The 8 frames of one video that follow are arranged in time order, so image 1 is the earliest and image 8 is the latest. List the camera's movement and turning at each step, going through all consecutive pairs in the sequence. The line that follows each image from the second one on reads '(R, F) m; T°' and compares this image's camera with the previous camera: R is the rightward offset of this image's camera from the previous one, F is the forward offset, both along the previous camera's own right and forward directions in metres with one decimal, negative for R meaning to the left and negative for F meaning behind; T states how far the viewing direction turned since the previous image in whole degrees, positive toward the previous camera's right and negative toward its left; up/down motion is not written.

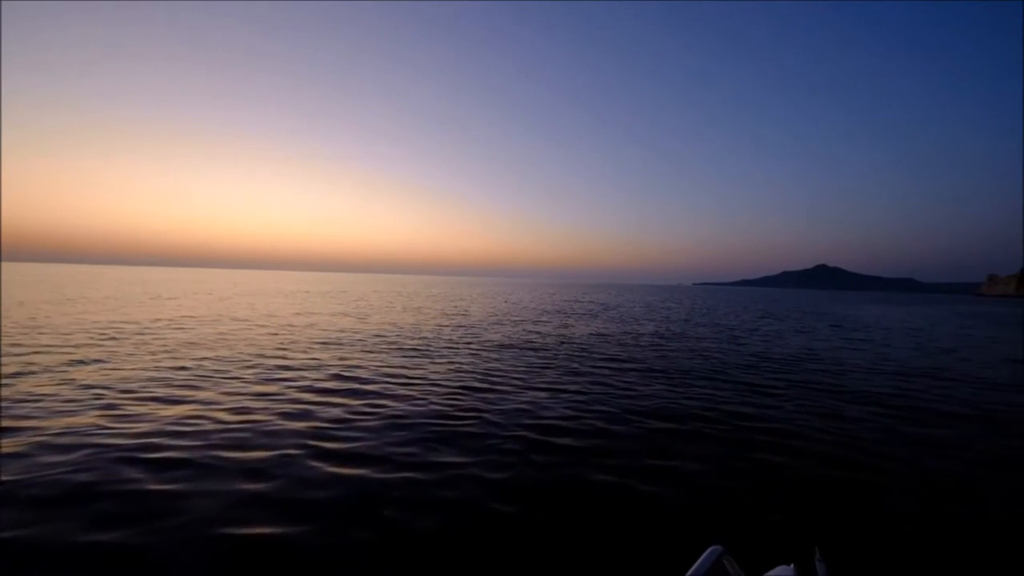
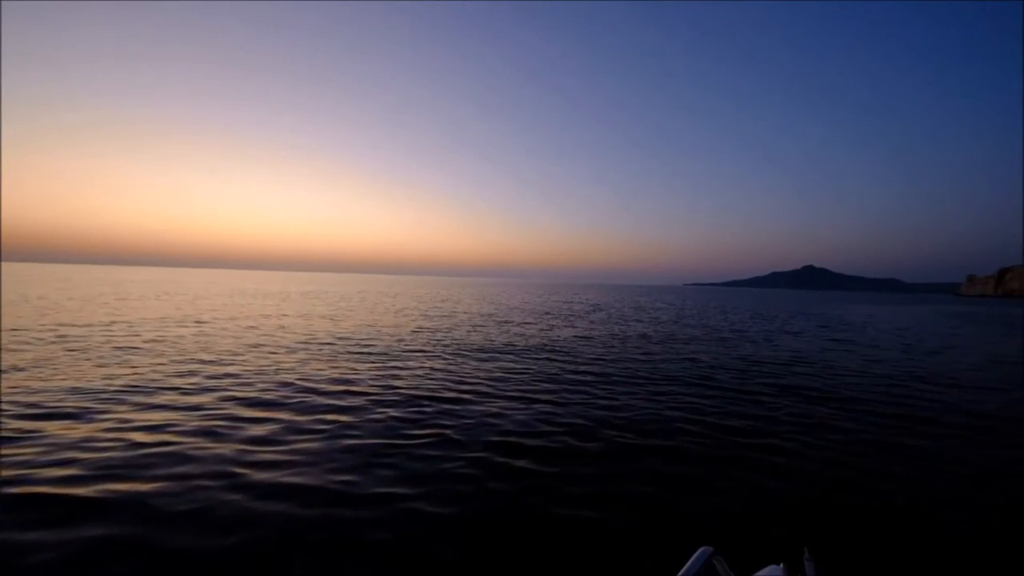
(+0.3, +0.5) m; +1°
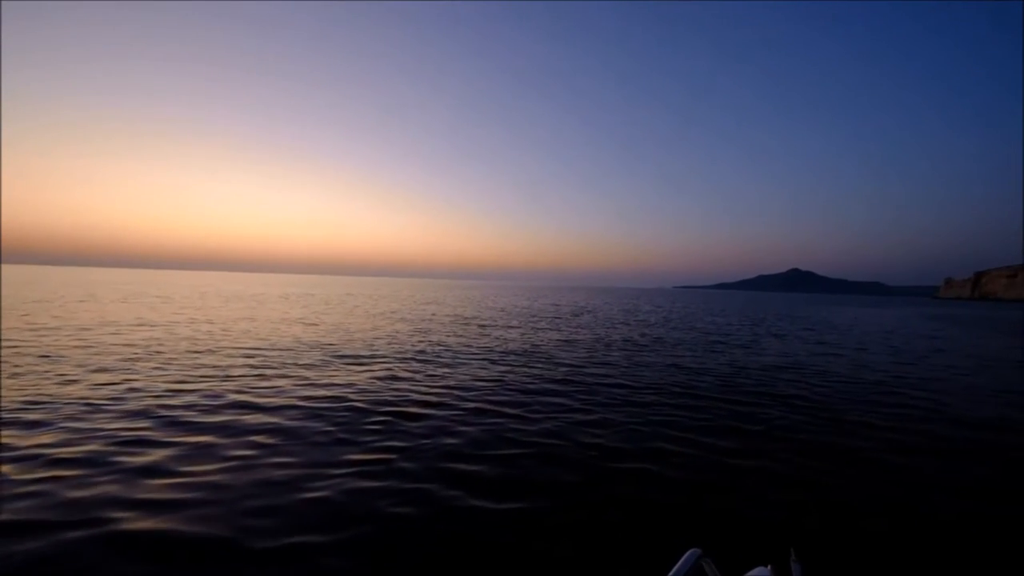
(+0.3, +0.6) m; +1°
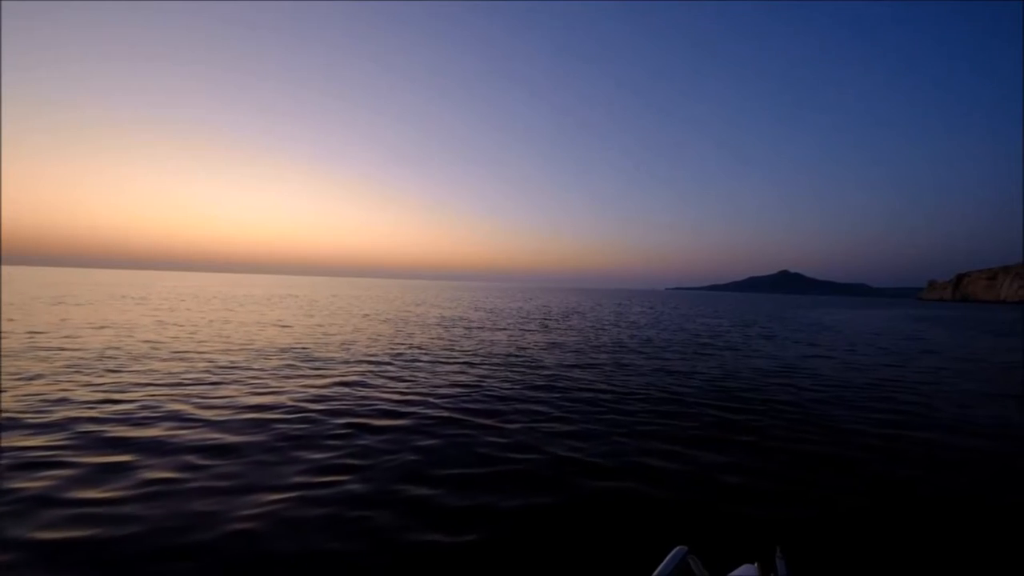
(+0.2, +0.4) m; +1°
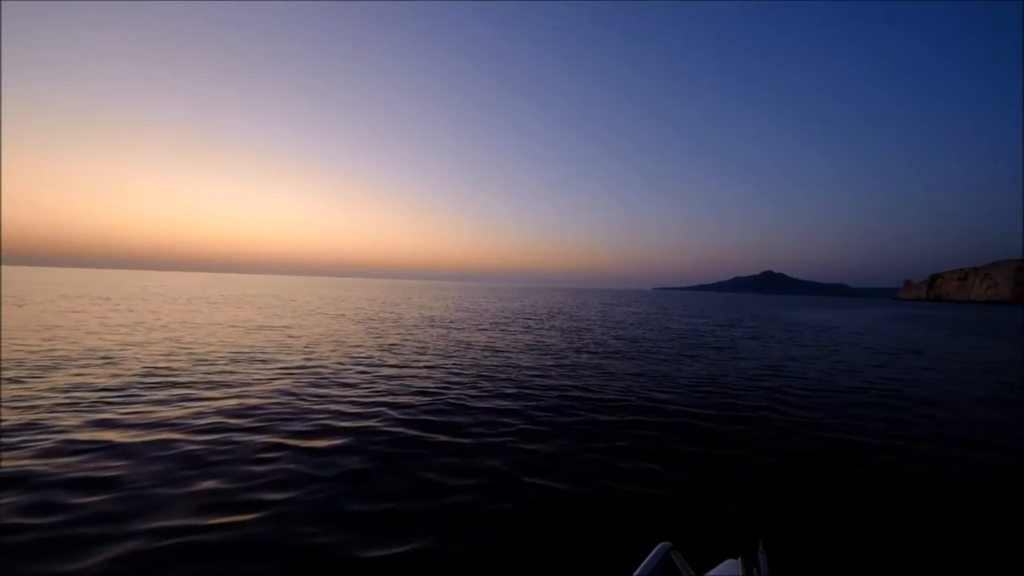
(+0.3, +0.6) m; +2°
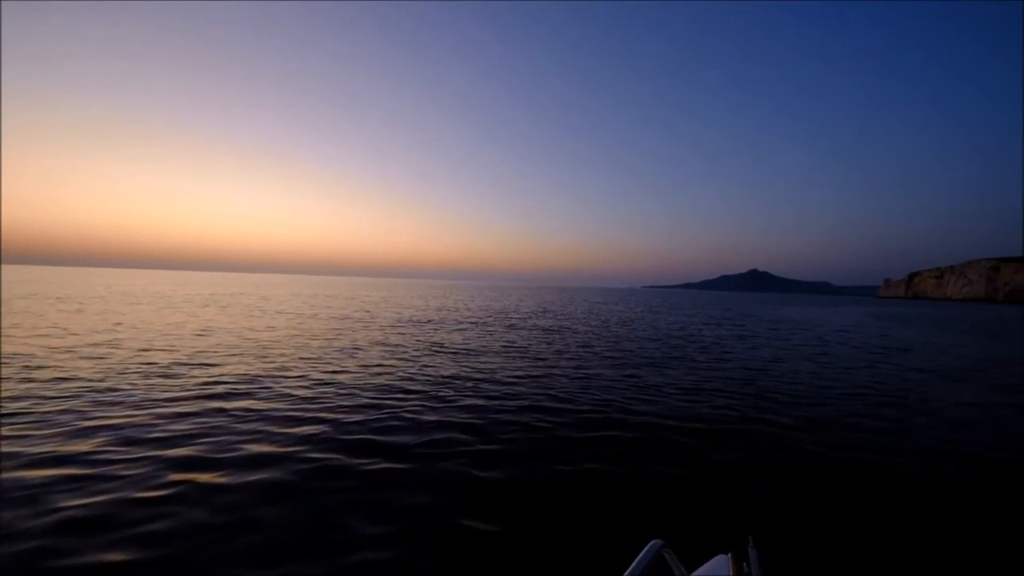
(+0.3, +0.7) m; +1°
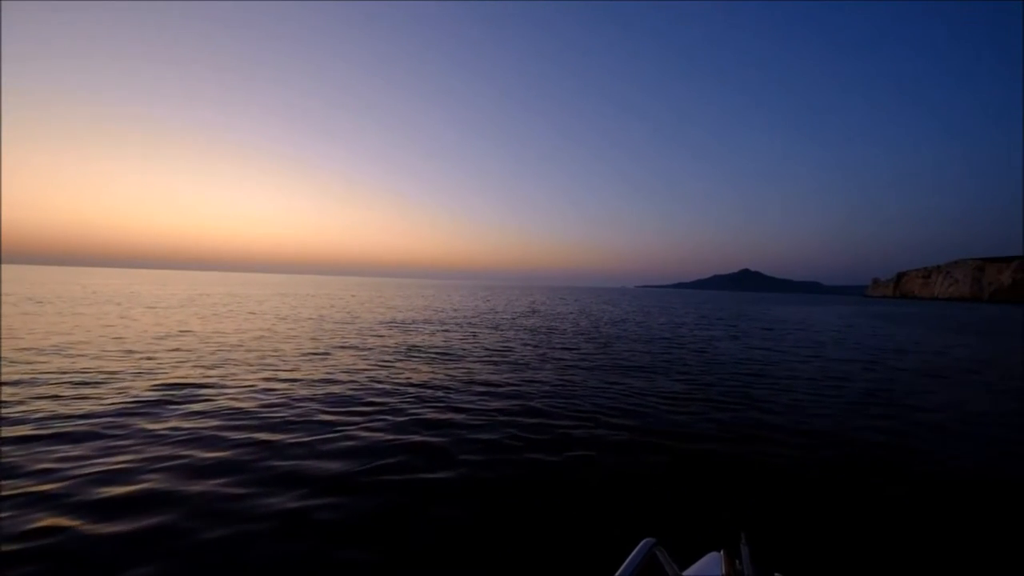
(+0.3, +0.5) m; +1°
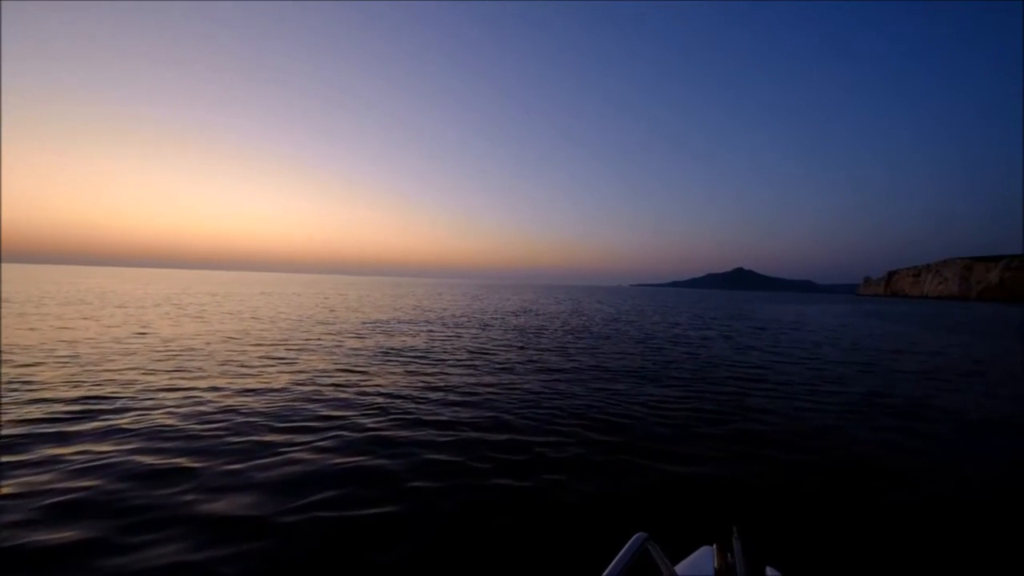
(+0.2, +0.5) m; +1°
